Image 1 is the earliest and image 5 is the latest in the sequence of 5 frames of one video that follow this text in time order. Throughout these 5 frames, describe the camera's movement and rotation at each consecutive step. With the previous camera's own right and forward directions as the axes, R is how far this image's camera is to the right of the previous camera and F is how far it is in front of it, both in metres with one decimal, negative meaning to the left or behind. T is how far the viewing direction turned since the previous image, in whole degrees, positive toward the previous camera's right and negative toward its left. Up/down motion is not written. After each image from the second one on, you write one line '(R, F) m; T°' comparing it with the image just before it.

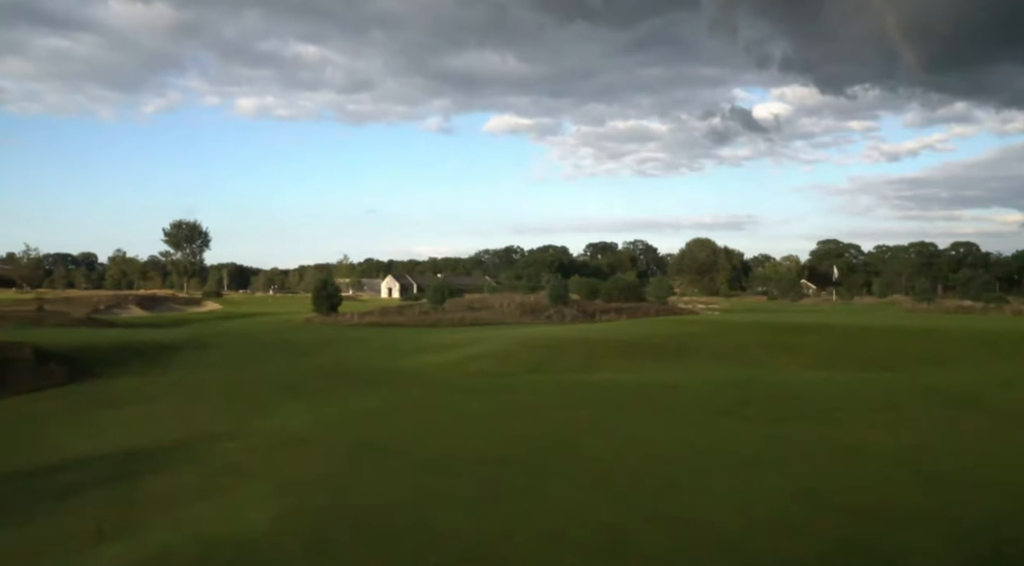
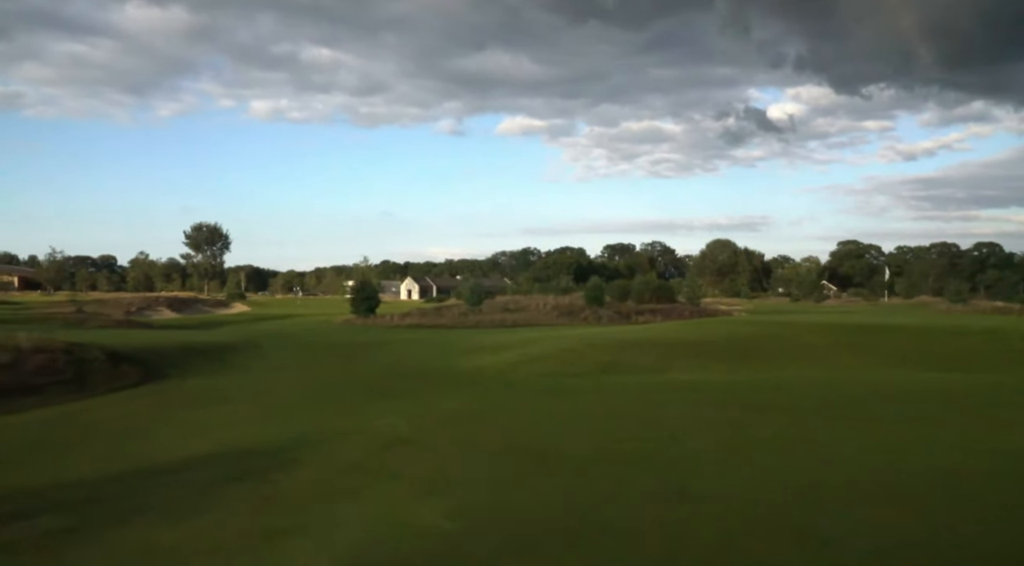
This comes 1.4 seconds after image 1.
(-1.5, -0.1) m; -1°
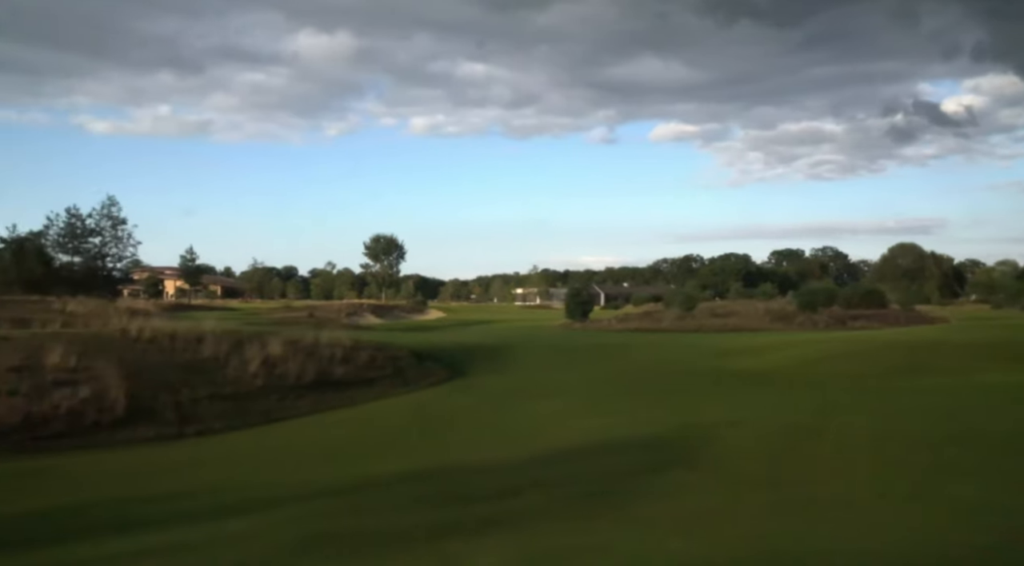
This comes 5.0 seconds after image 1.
(-3.7, -1.4) m; -10°
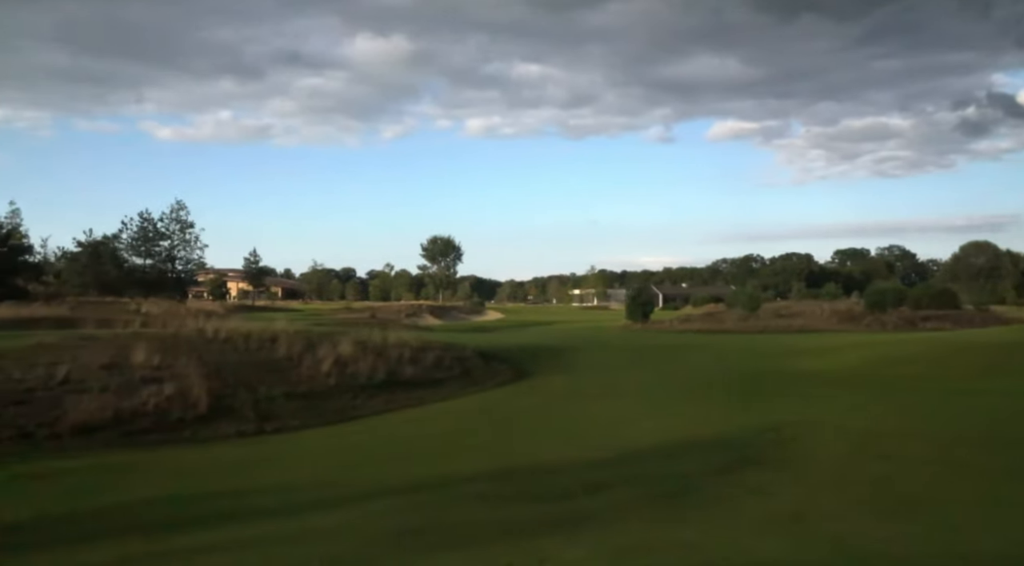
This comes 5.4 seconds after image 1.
(-0.3, 0.0) m; -4°
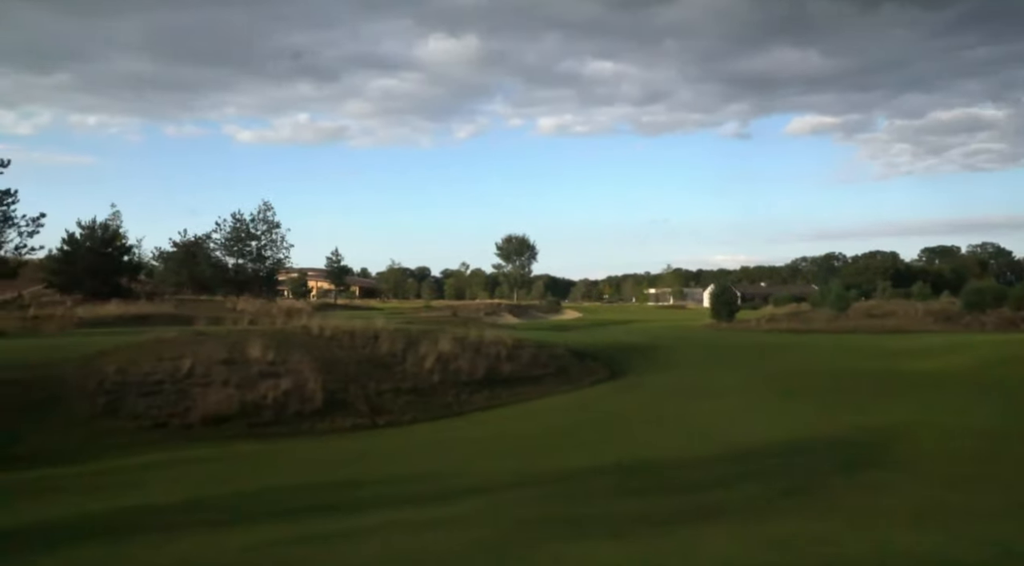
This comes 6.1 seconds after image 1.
(-0.7, -0.2) m; -5°
